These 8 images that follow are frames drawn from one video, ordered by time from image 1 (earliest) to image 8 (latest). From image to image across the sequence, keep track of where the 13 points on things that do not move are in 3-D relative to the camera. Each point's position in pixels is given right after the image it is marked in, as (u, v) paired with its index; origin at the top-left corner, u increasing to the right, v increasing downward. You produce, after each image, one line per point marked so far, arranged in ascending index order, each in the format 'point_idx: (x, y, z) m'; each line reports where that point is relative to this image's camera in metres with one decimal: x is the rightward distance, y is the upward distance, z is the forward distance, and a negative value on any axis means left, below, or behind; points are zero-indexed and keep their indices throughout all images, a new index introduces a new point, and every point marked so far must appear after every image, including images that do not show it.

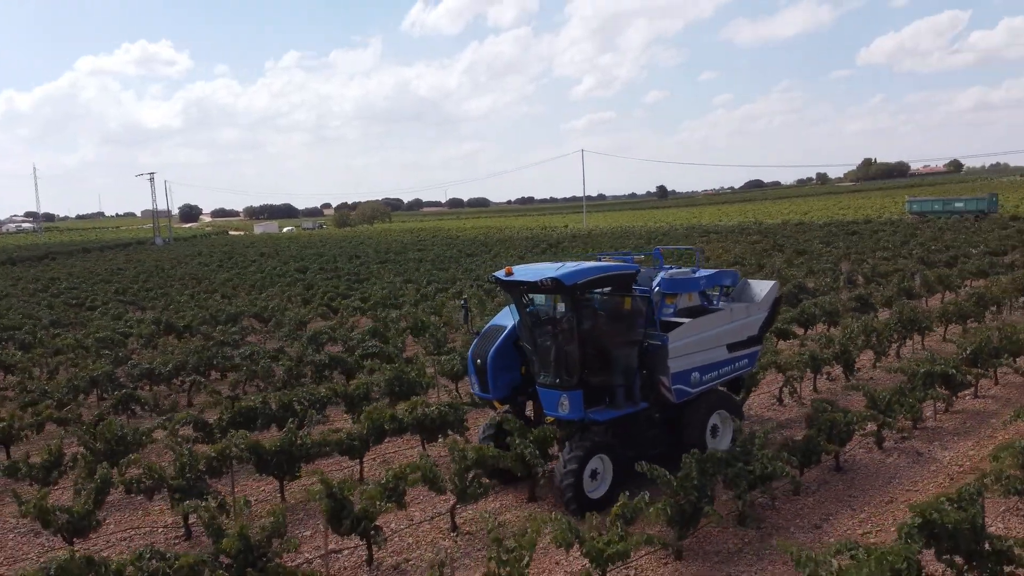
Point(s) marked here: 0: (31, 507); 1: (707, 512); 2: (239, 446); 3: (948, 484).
0: (-3.8, -1.8, +6.8) m
1: (+1.4, -1.7, +6.3) m
2: (-2.5, -1.4, +7.8) m
3: (+3.8, -1.7, +7.4) m
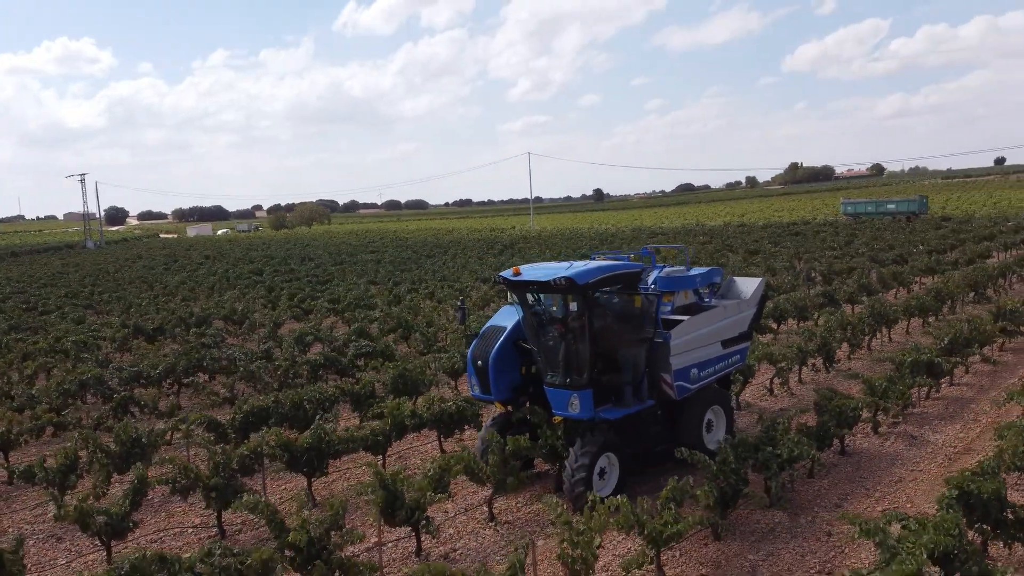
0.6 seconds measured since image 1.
0: (-3.5, -1.8, +6.7) m
1: (+1.8, -1.6, +6.7) m
2: (-2.2, -1.4, +7.8) m
3: (+4.1, -1.6, +8.0) m
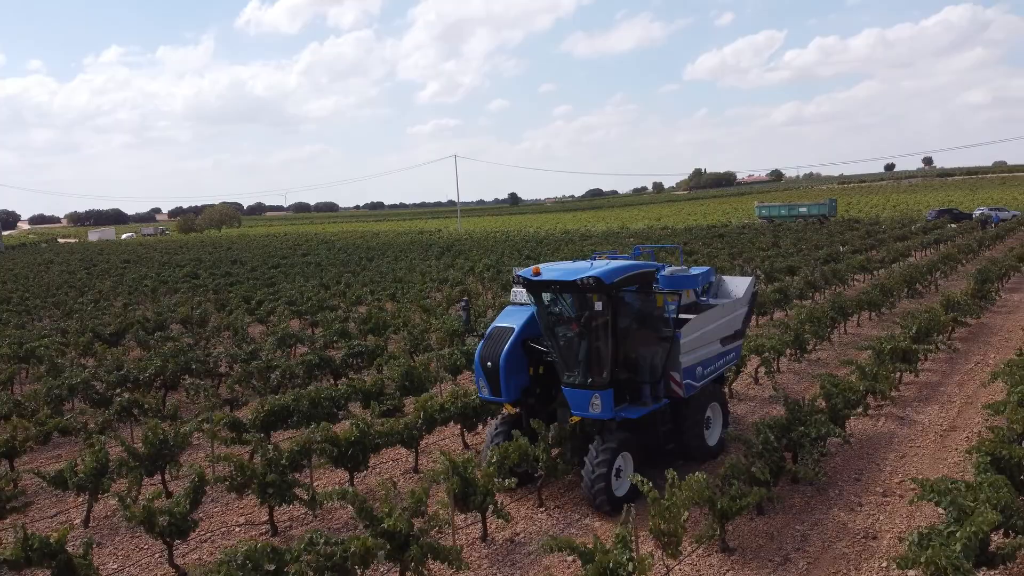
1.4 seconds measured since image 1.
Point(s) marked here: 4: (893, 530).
0: (-2.9, -1.7, +6.6) m
1: (+2.3, -1.5, +7.2) m
2: (-1.8, -1.4, +7.9) m
3: (+4.4, -1.6, +8.8) m
4: (+3.0, -1.9, +6.8) m
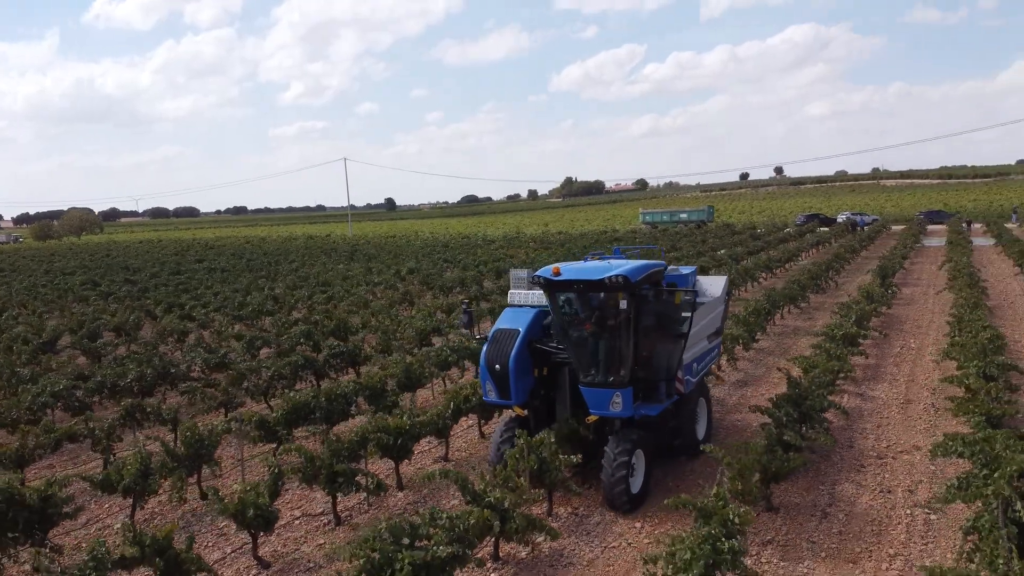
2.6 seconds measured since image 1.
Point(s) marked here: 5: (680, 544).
0: (-2.3, -1.7, +6.8) m
1: (+2.8, -1.4, +8.2) m
2: (-1.4, -1.4, +8.2) m
3: (+4.6, -1.4, +10.0) m
4: (+3.6, -1.8, +7.9) m
5: (+1.1, -1.7, +5.6) m
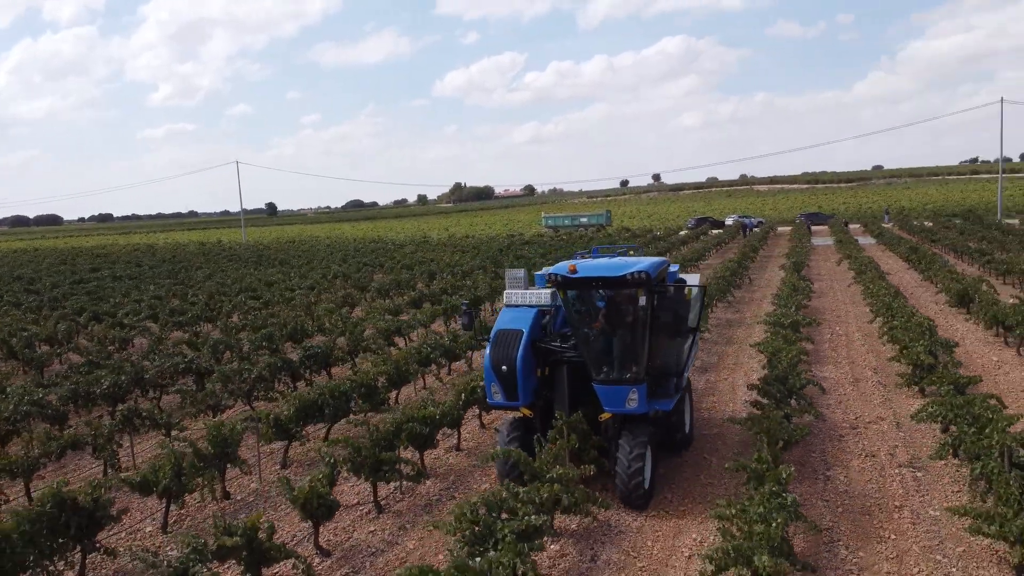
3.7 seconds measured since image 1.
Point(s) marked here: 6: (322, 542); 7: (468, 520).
0: (-1.8, -1.7, +6.9) m
1: (+3.0, -1.3, +9.1) m
2: (-1.1, -1.3, +8.4) m
3: (+4.5, -1.3, +11.2) m
4: (+3.8, -1.7, +8.9) m
5: (+1.7, -1.6, +6.3) m
6: (-1.6, -2.2, +7.3) m
7: (-0.3, -1.6, +6.1) m
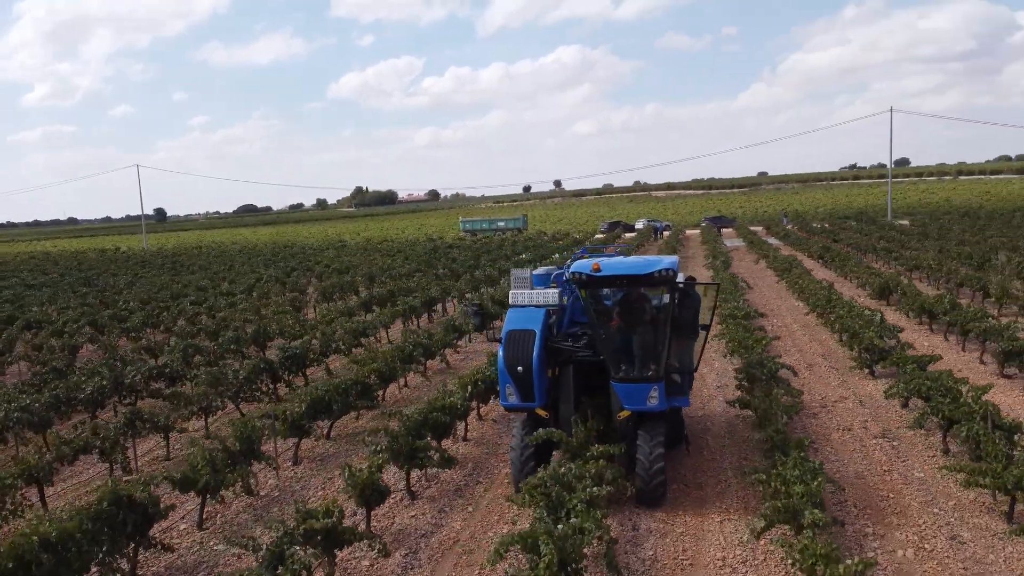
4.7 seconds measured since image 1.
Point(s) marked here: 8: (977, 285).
0: (-1.4, -1.6, +7.2) m
1: (+3.1, -1.2, +10.0) m
2: (-0.9, -1.3, +8.8) m
3: (+4.4, -1.2, +12.2) m
4: (+4.0, -1.6, +9.9) m
5: (+2.2, -1.5, +7.1) m
6: (-1.3, -2.1, +7.6) m
7: (+0.2, -1.6, +6.5) m
8: (+8.7, +0.1, +16.0) m
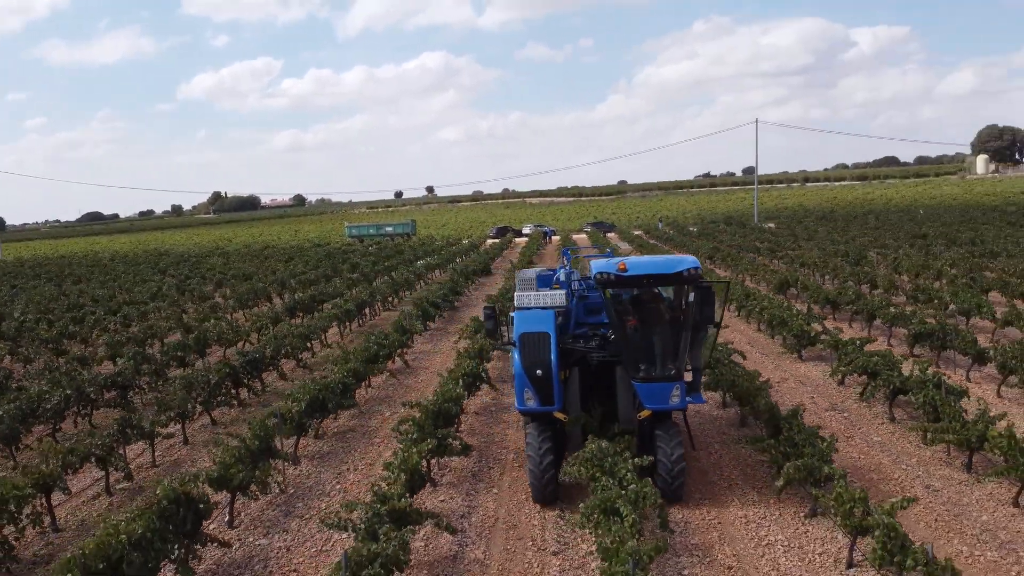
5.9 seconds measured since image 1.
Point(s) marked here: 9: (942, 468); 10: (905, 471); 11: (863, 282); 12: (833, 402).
0: (-1.0, -1.6, +7.5) m
1: (+2.9, -1.1, +11.1) m
2: (-0.8, -1.3, +9.2) m
3: (+3.8, -1.1, +13.5) m
4: (+3.8, -1.5, +11.1) m
5: (+2.5, -1.4, +8.0) m
6: (-1.0, -2.1, +8.0) m
7: (+0.6, -1.5, +7.2) m
8: (+7.4, +0.2, +18.0) m
9: (+4.2, -1.7, +8.3) m
10: (+3.8, -1.8, +8.4) m
11: (+7.4, +0.1, +18.0) m
12: (+4.0, -1.5, +10.8) m
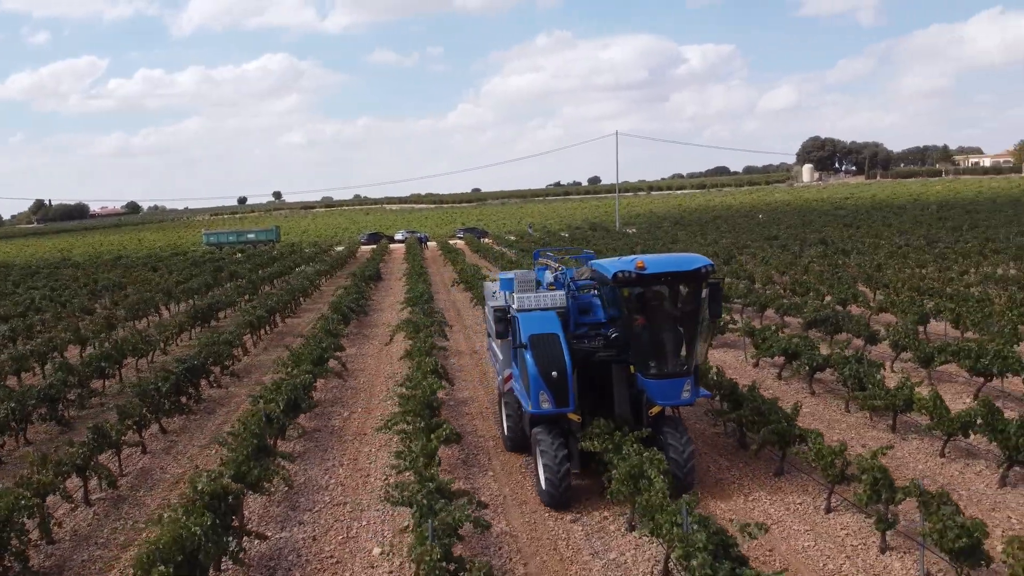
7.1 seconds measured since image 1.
0: (-0.9, -1.6, +8.0) m
1: (+2.3, -1.0, +12.2) m
2: (-1.0, -1.2, +9.7) m
3: (+2.7, -1.0, +14.7) m
4: (+3.2, -1.4, +12.4) m
5: (+2.5, -1.3, +9.1) m
6: (-0.9, -2.1, +8.4) m
7: (+0.8, -1.4, +7.9) m
8: (+5.4, +0.3, +19.8) m
9: (+4.1, -1.6, +9.7) m
10: (+3.7, -1.7, +9.7) m
11: (+5.4, +0.2, +19.9) m
12: (+3.5, -1.3, +12.1) m
